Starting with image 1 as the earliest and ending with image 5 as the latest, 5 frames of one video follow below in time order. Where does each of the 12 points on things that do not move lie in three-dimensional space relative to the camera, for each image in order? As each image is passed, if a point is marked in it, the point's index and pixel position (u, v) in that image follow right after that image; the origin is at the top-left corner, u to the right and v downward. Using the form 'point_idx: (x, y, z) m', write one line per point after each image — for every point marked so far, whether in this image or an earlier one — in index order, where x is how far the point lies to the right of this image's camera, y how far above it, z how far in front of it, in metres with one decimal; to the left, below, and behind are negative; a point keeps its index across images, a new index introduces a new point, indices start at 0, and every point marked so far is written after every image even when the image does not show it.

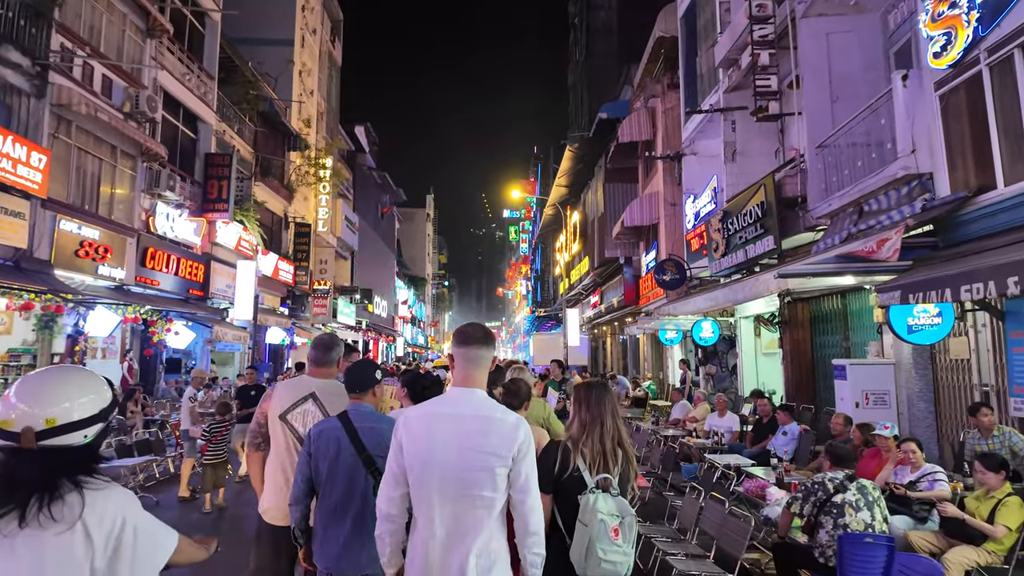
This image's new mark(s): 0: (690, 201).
0: (+4.2, +2.1, +14.3) m
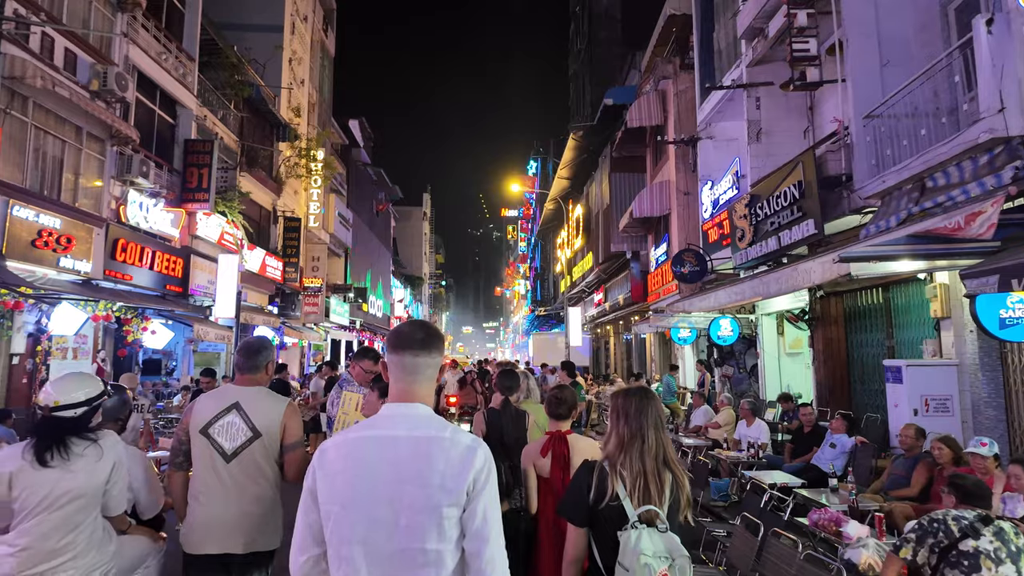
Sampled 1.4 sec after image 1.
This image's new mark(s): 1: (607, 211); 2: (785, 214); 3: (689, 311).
0: (+4.3, +2.2, +13.1) m
1: (+3.1, +2.5, +19.5) m
2: (+4.1, +1.1, +9.1) m
3: (+3.6, -0.5, +12.3) m
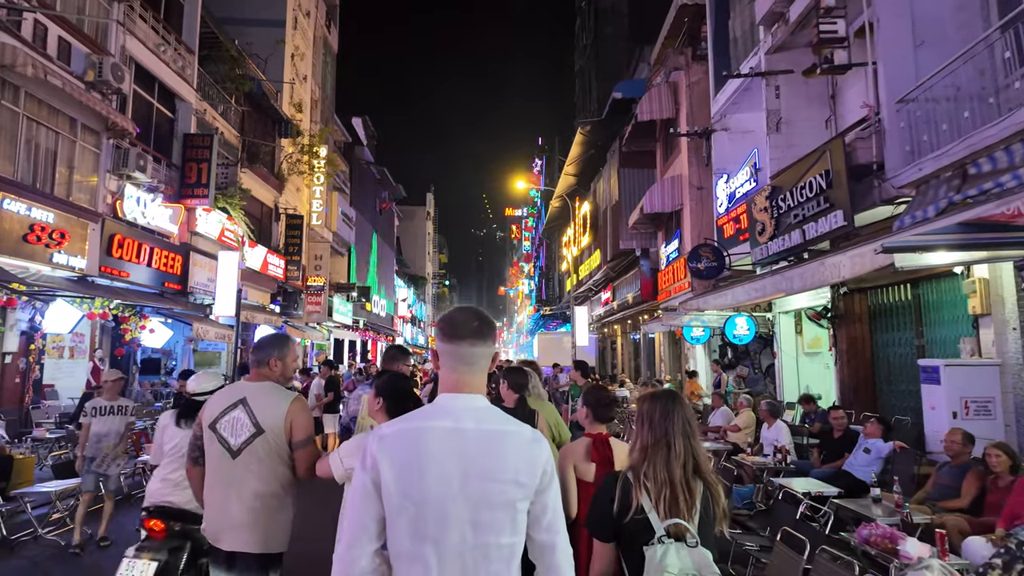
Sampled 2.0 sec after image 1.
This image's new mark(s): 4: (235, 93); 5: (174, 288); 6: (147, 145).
0: (+4.4, +2.2, +12.7) m
1: (+3.3, +2.6, +19.1) m
2: (+4.2, +1.2, +8.6) m
3: (+3.8, -0.4, +11.9) m
4: (-9.1, +6.4, +19.9) m
5: (-9.2, 0.0, +16.4) m
6: (-9.1, +3.6, +15.0) m
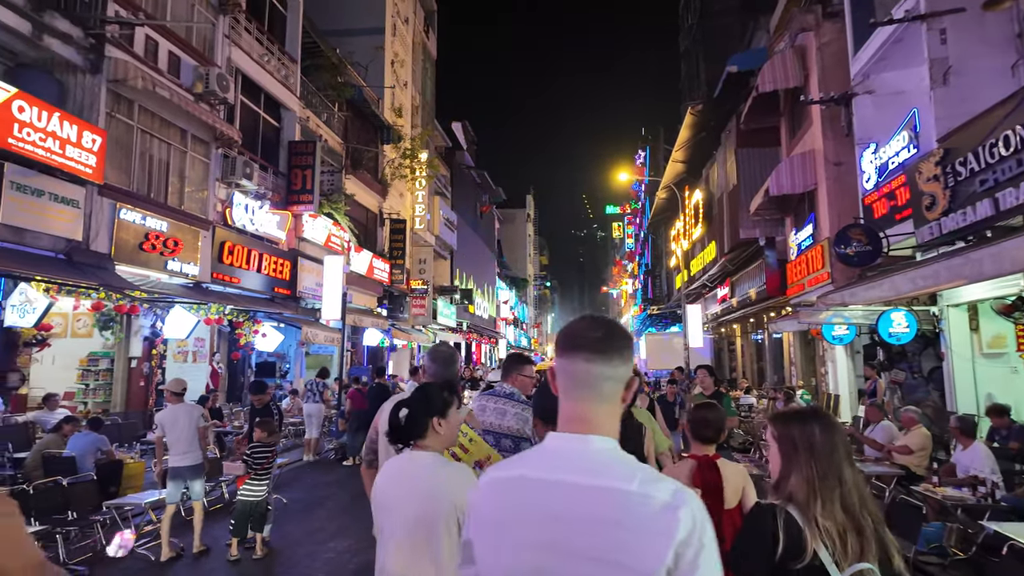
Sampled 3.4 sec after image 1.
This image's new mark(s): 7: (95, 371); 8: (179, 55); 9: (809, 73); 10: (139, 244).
0: (+6.4, +2.4, +10.8) m
1: (+6.3, +2.7, +17.3) m
2: (+5.5, +1.4, +6.8) m
3: (+5.7, -0.2, +10.1) m
4: (-5.9, +6.3, +20.2) m
5: (-6.3, -0.1, +16.7) m
6: (-6.6, +3.4, +15.4) m
7: (-8.8, -1.7, +12.7) m
8: (-6.9, +4.8, +12.4) m
9: (+6.5, +4.7, +13.3) m
10: (-7.0, +0.8, +11.3) m
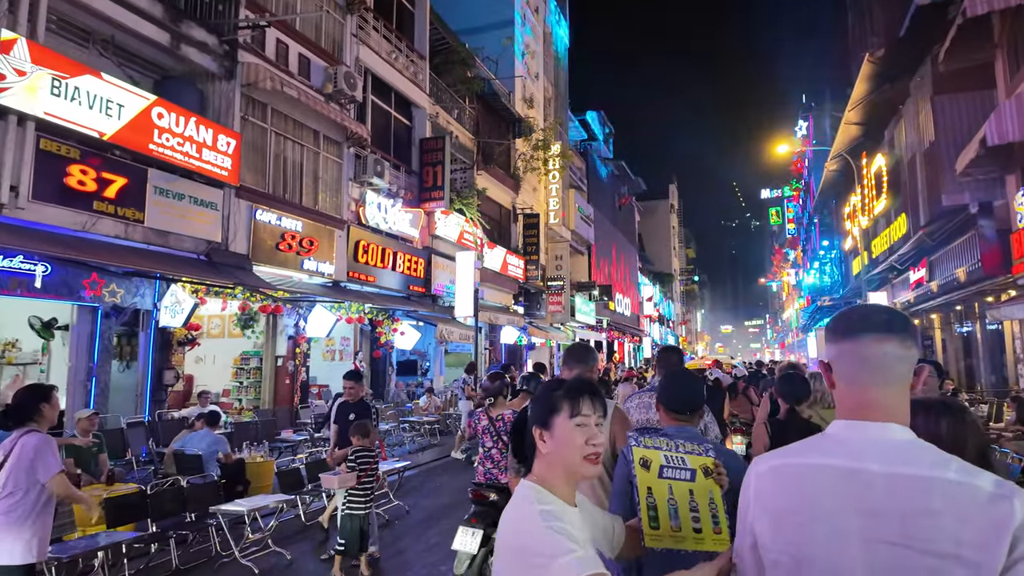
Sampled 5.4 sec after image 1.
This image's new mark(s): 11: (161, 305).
0: (+8.3, +2.9, +7.9) m
1: (+9.8, +3.2, +14.2) m
2: (+6.6, +1.7, +4.2) m
3: (+7.5, +0.2, +7.3) m
4: (-1.5, +6.4, +19.9) m
5: (-2.6, -0.1, +16.6) m
6: (-3.2, +3.5, +15.4) m
7: (-5.8, -1.8, +13.3) m
8: (-4.2, +4.8, +12.6) m
9: (+9.0, +5.1, +10.2) m
10: (-4.5, +0.8, +11.5) m
11: (-5.8, -0.3, +9.9) m
